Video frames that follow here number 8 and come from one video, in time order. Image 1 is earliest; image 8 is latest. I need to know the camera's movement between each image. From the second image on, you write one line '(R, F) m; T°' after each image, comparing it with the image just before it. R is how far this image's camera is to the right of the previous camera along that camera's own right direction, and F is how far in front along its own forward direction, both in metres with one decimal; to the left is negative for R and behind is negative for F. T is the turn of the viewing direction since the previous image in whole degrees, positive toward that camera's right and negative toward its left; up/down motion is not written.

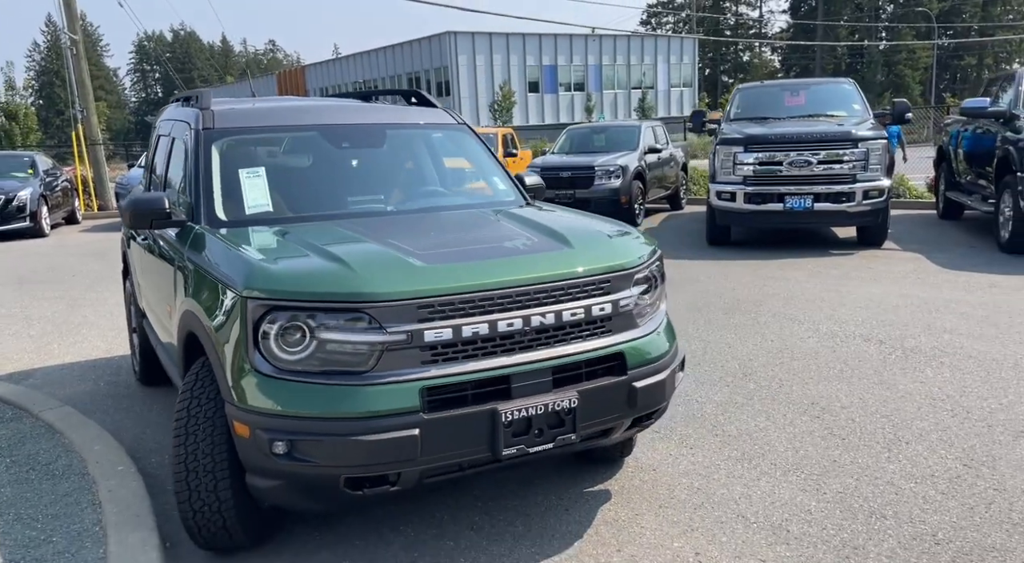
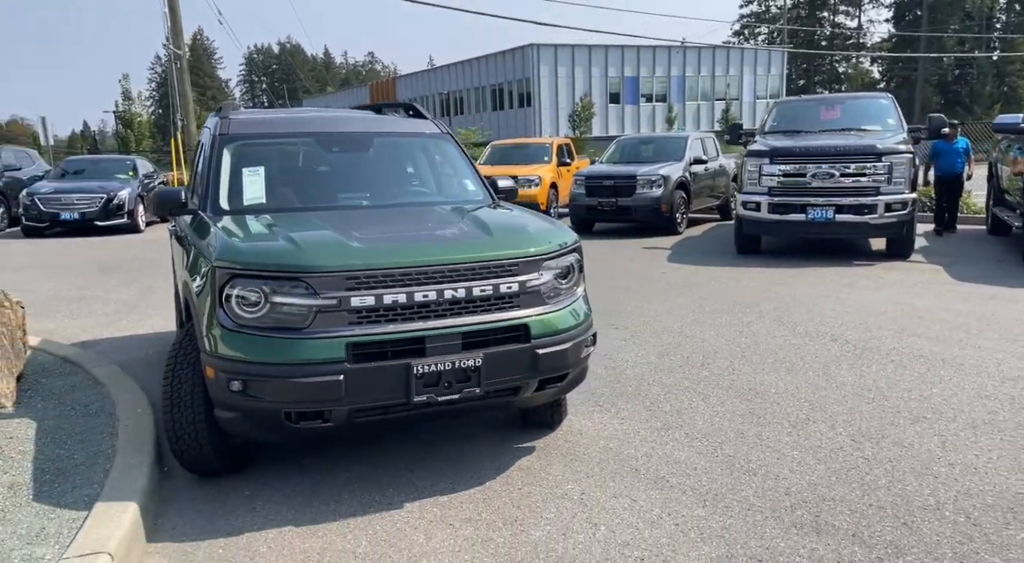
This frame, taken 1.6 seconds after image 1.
(+0.7, -0.6) m; -5°
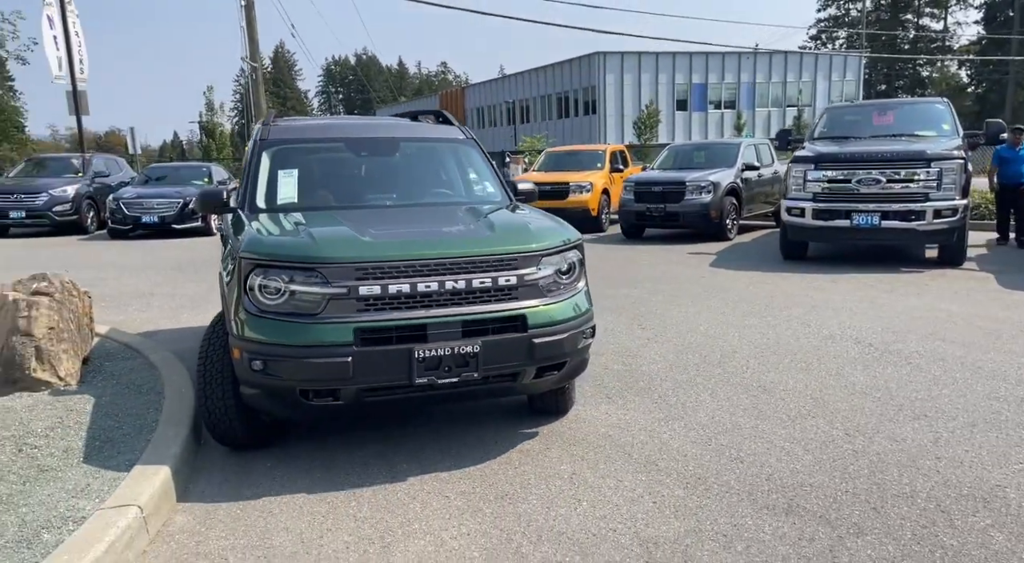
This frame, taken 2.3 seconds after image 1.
(+0.3, -0.3) m; -4°
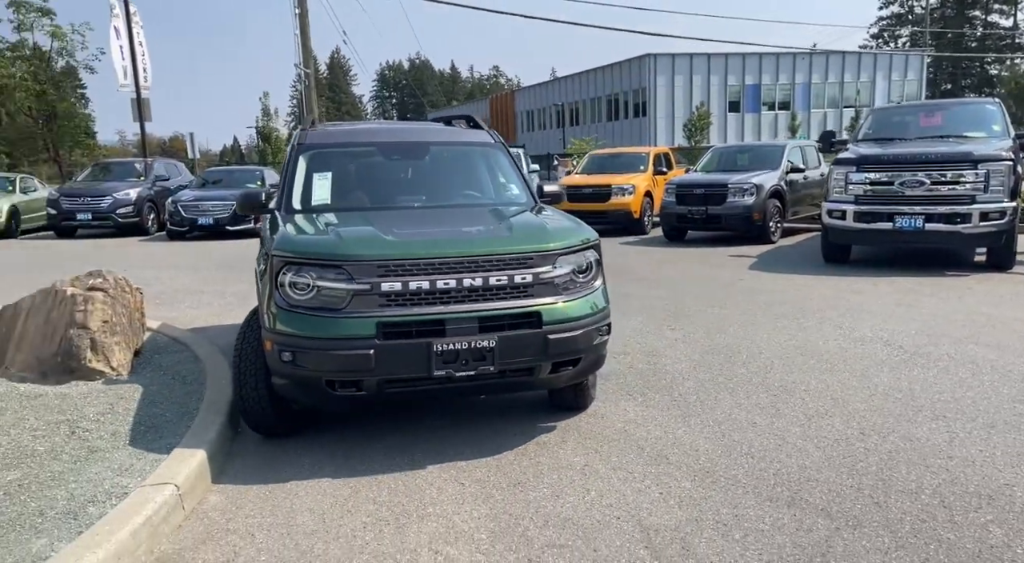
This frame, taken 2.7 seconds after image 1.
(+0.2, -0.2) m; -3°
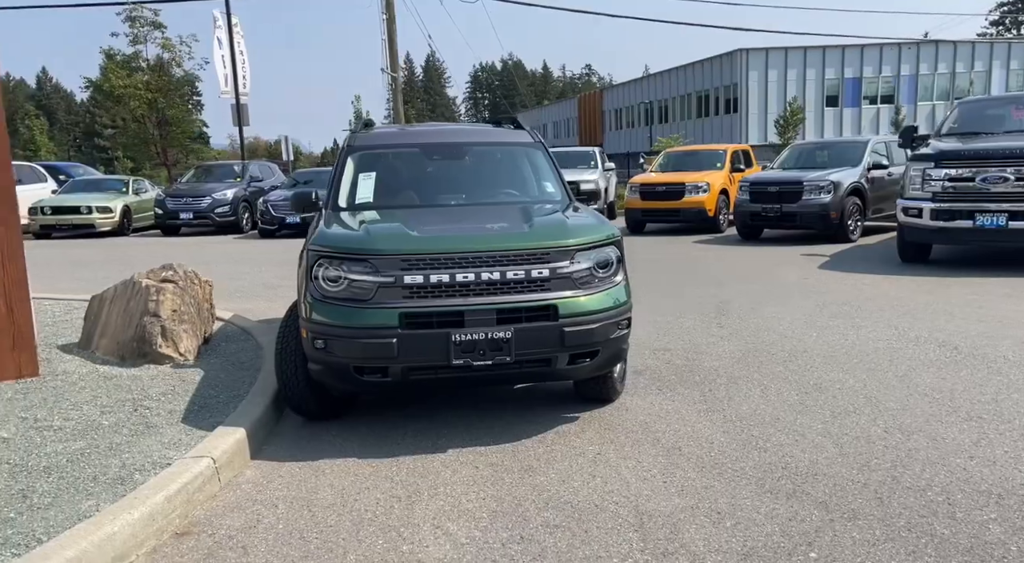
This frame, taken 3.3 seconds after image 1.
(+0.4, -0.2) m; -6°
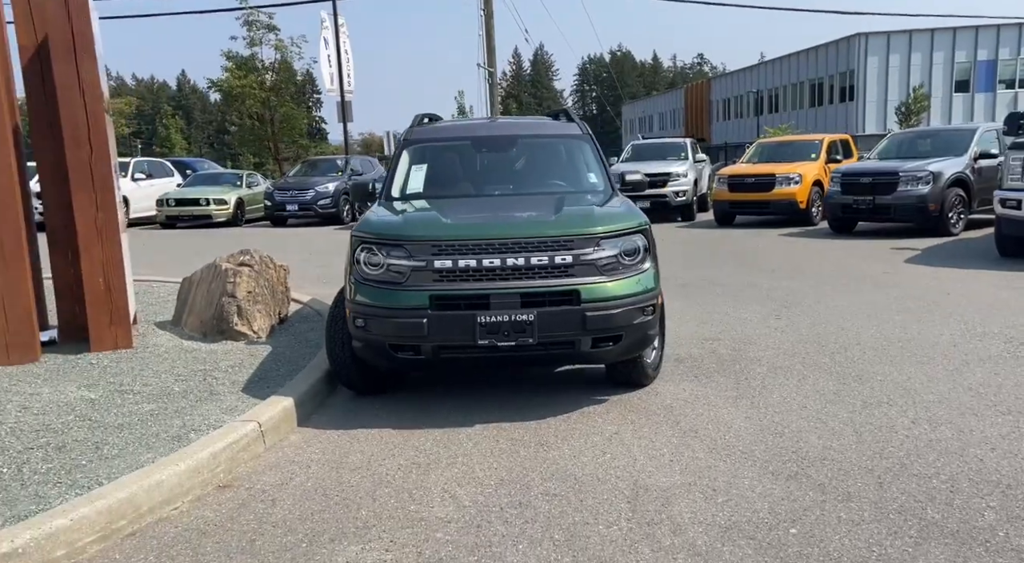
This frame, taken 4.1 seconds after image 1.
(+0.4, -0.2) m; -7°
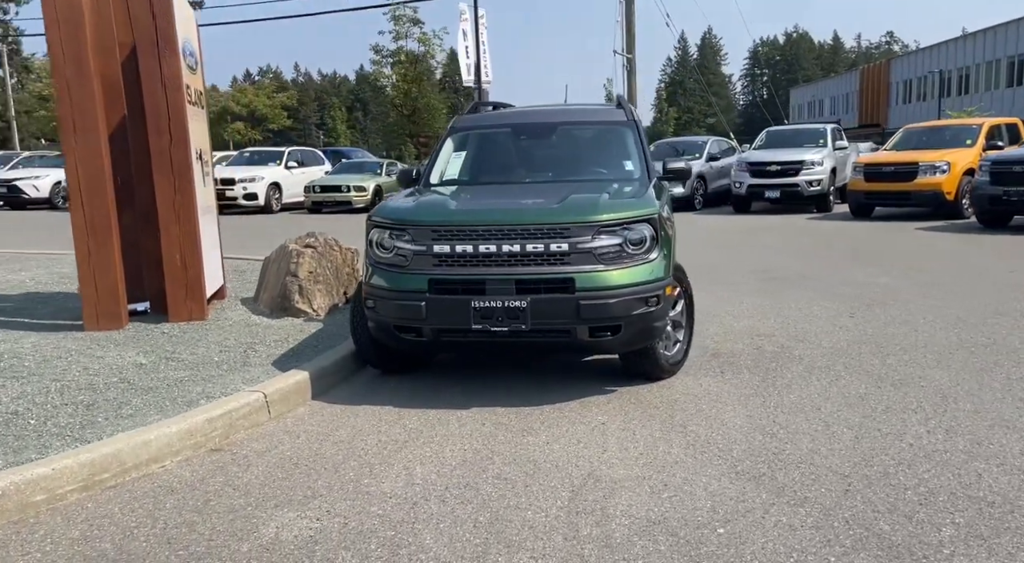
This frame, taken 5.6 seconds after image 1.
(+0.8, 0.0) m; -10°
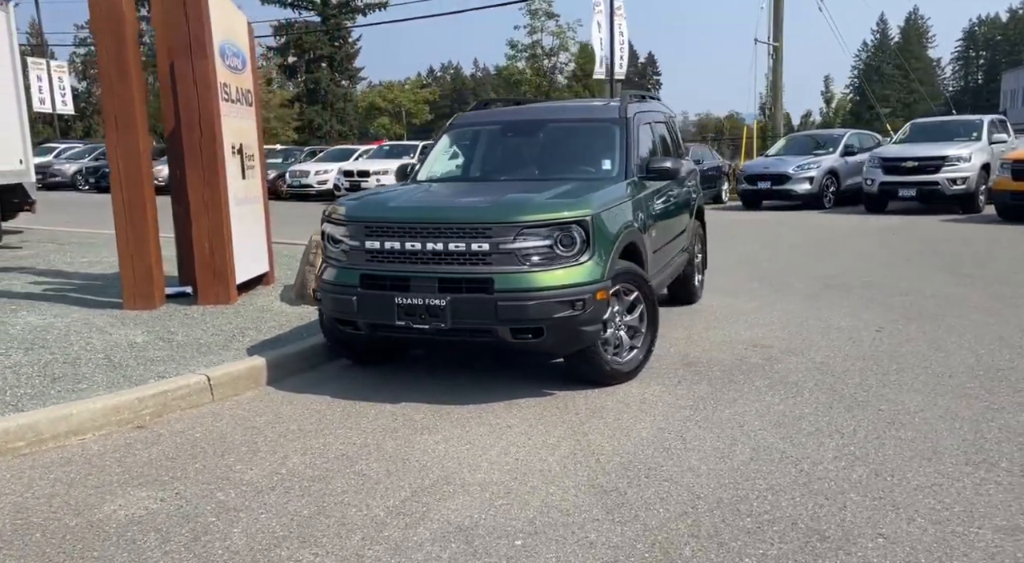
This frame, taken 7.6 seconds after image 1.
(+1.2, +0.1) m; -10°
